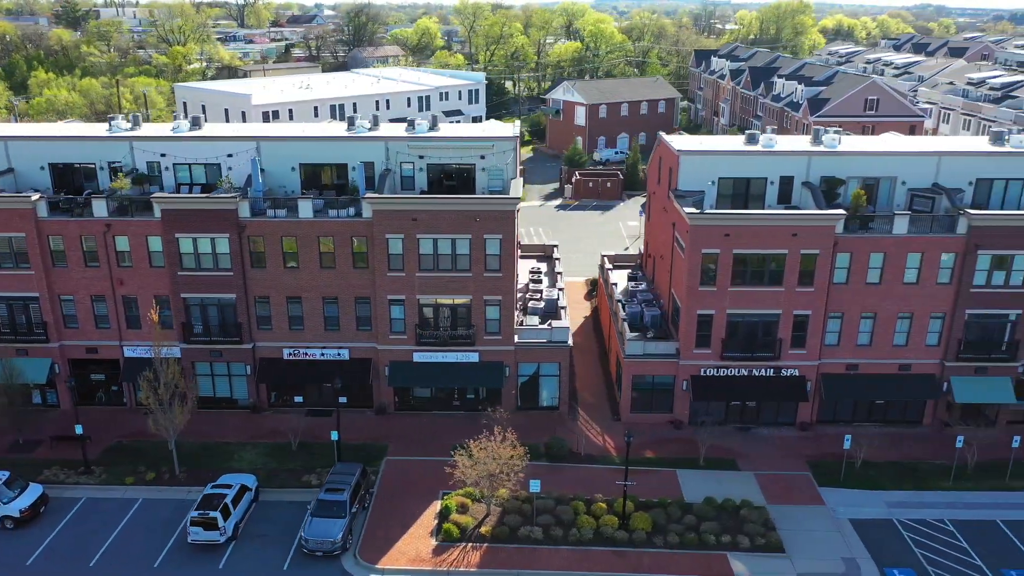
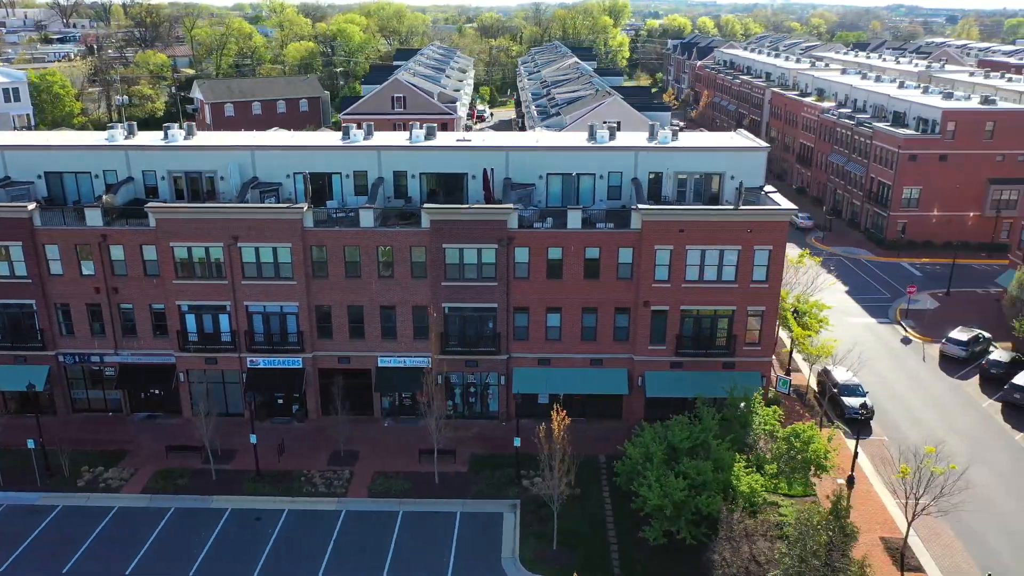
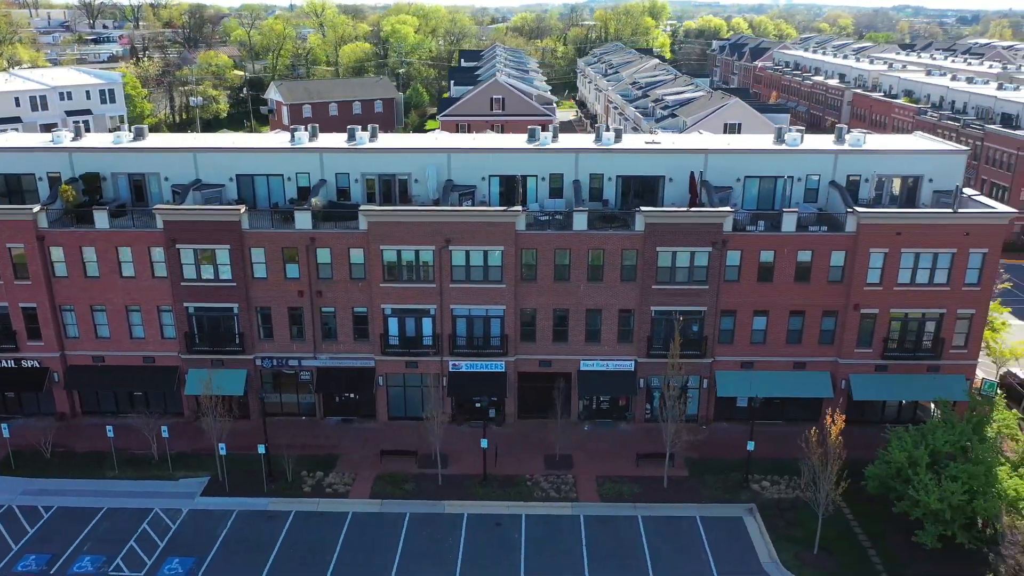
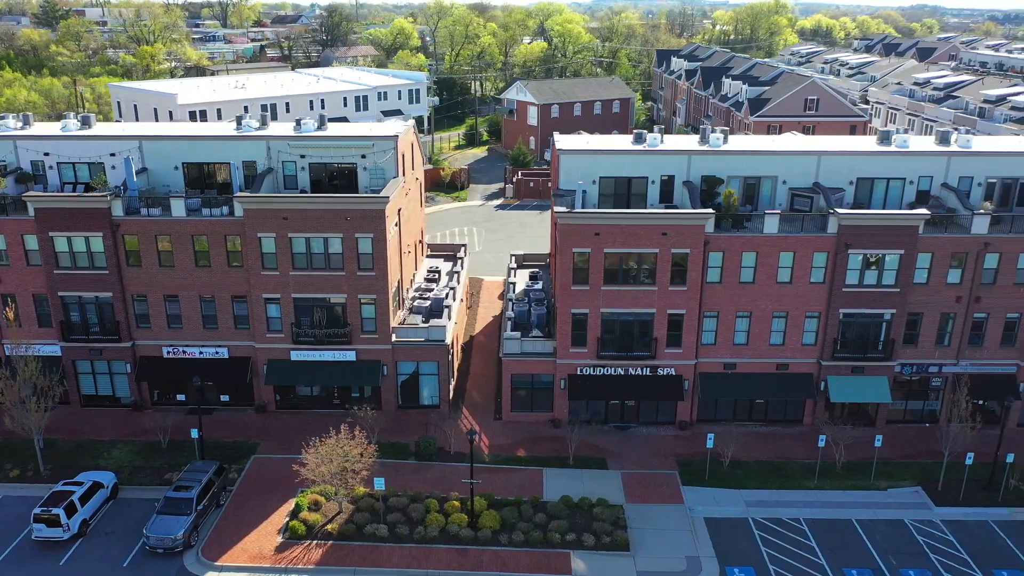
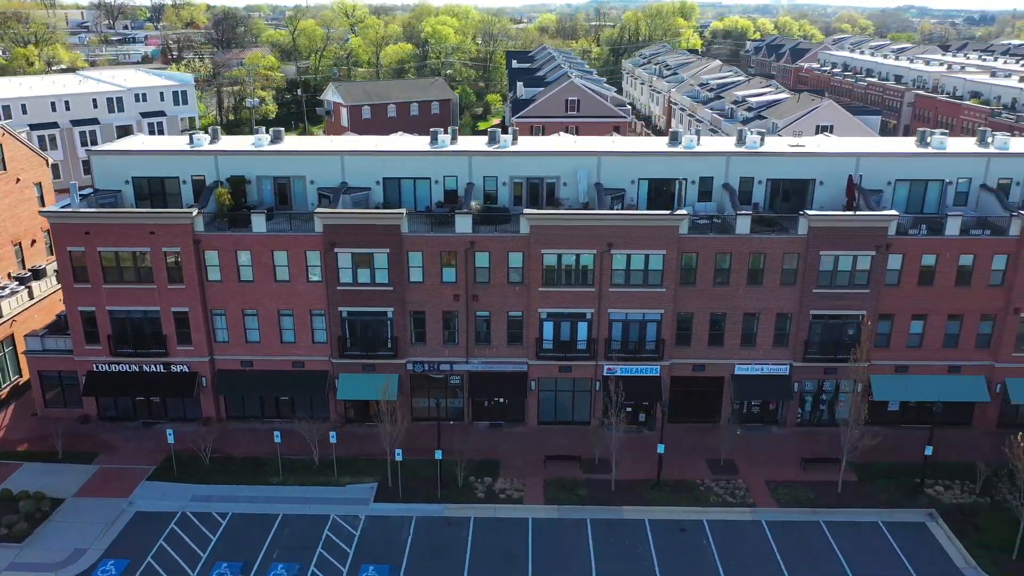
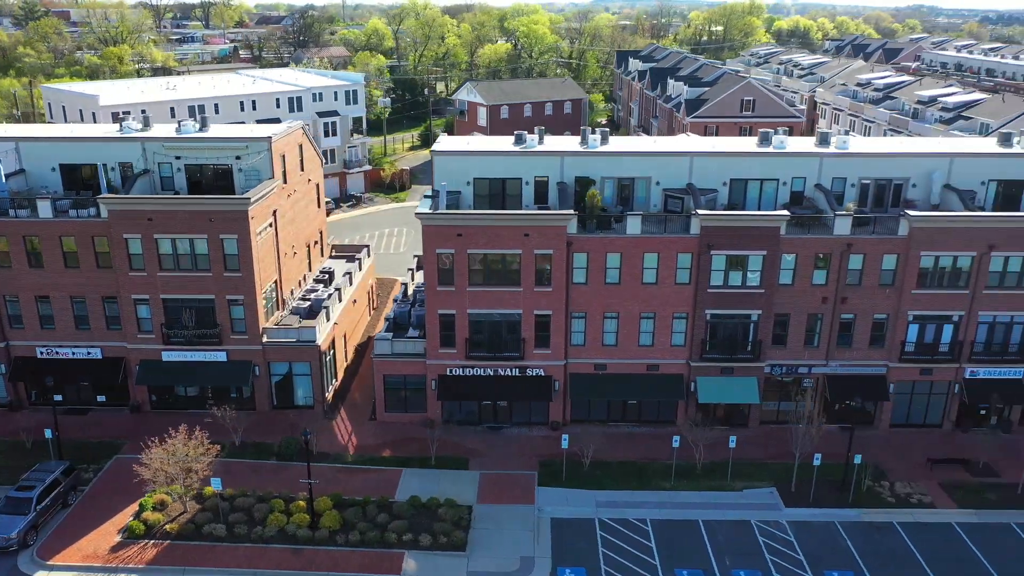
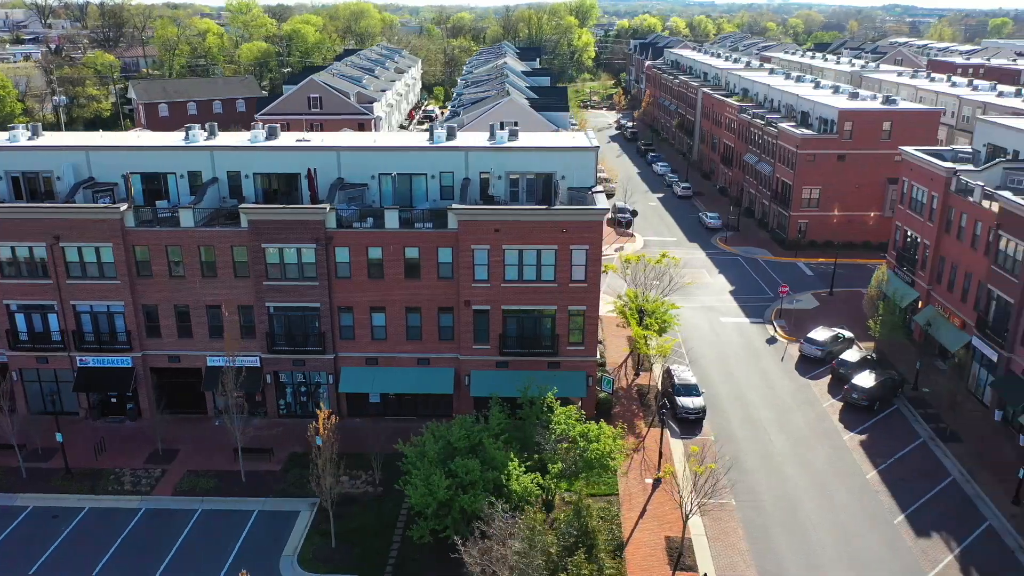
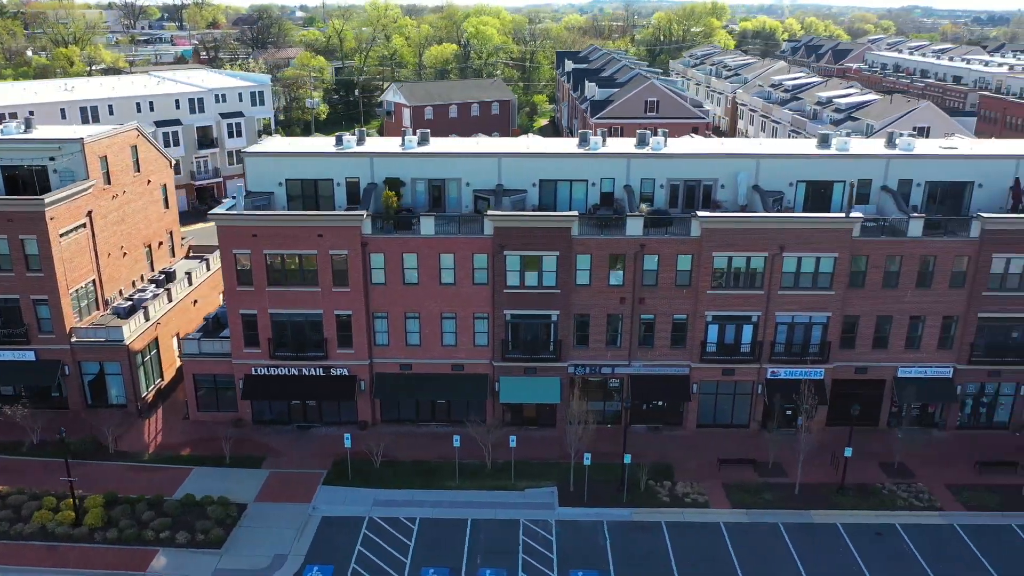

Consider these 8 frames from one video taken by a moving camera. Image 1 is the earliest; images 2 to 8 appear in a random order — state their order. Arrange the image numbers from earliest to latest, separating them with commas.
4, 6, 8, 5, 3, 2, 7
